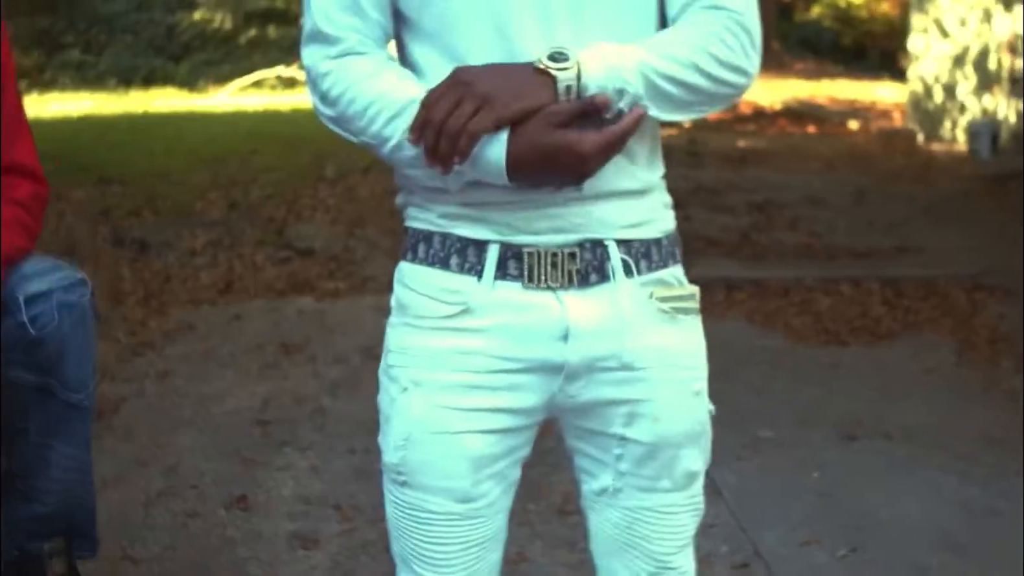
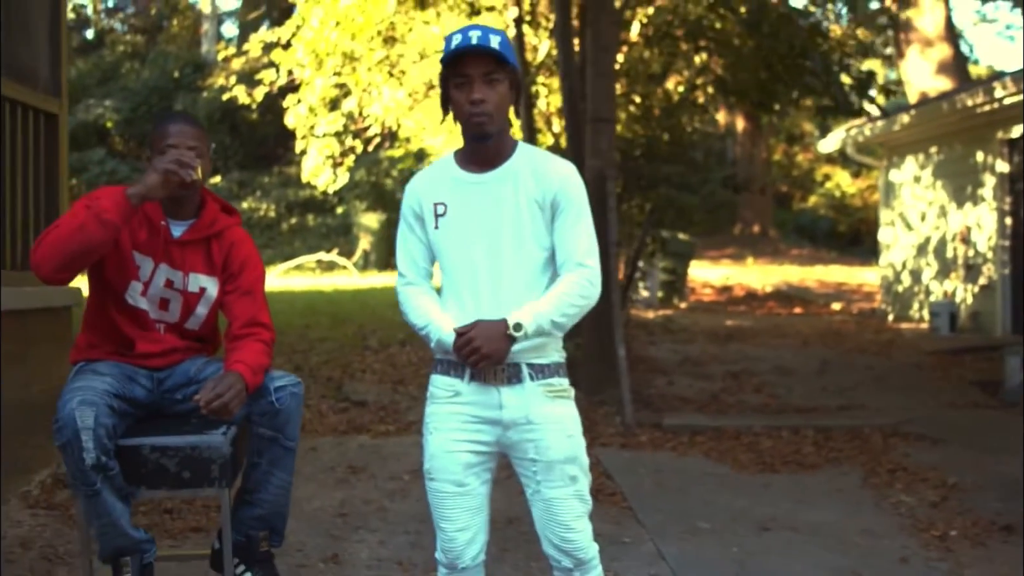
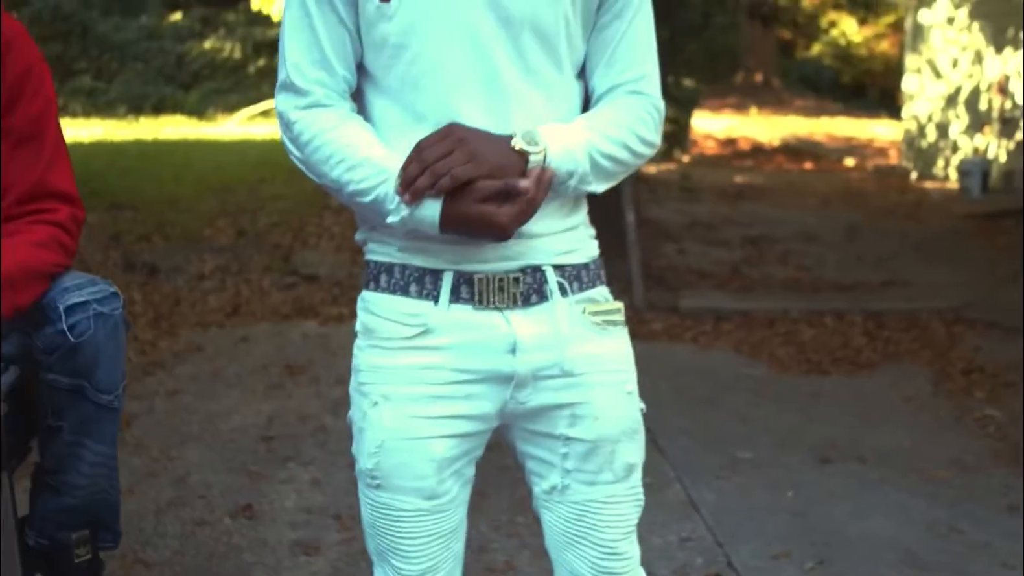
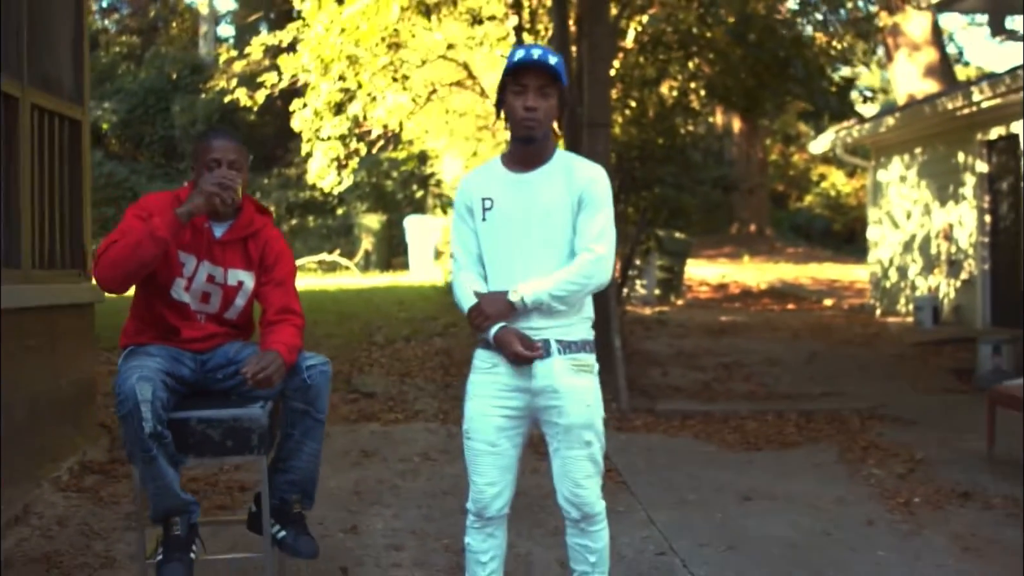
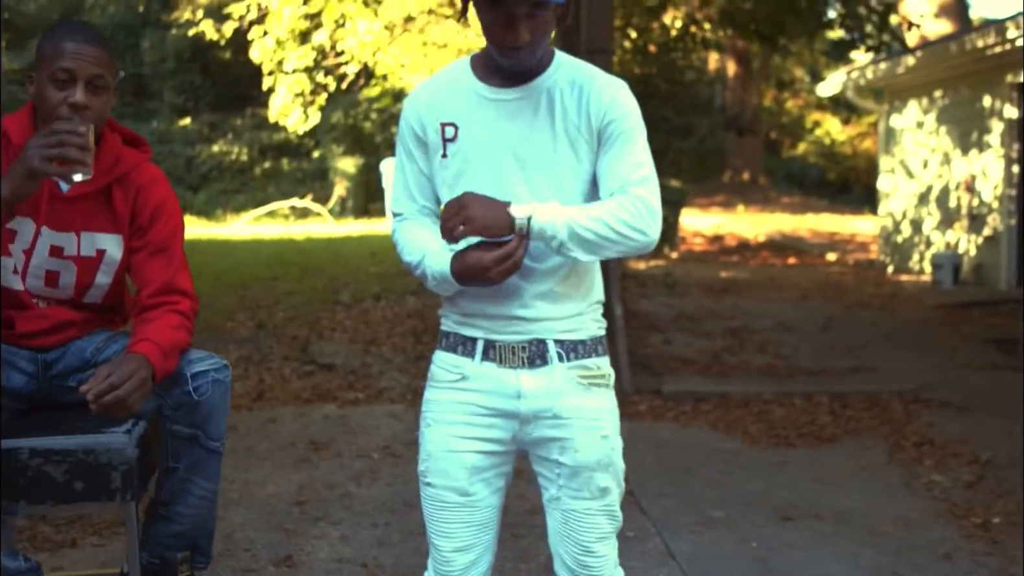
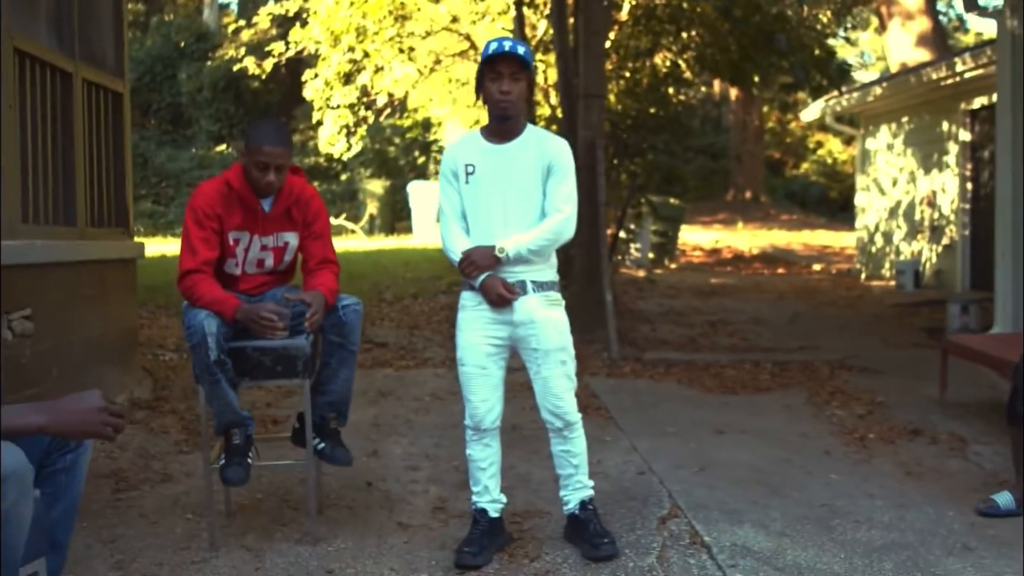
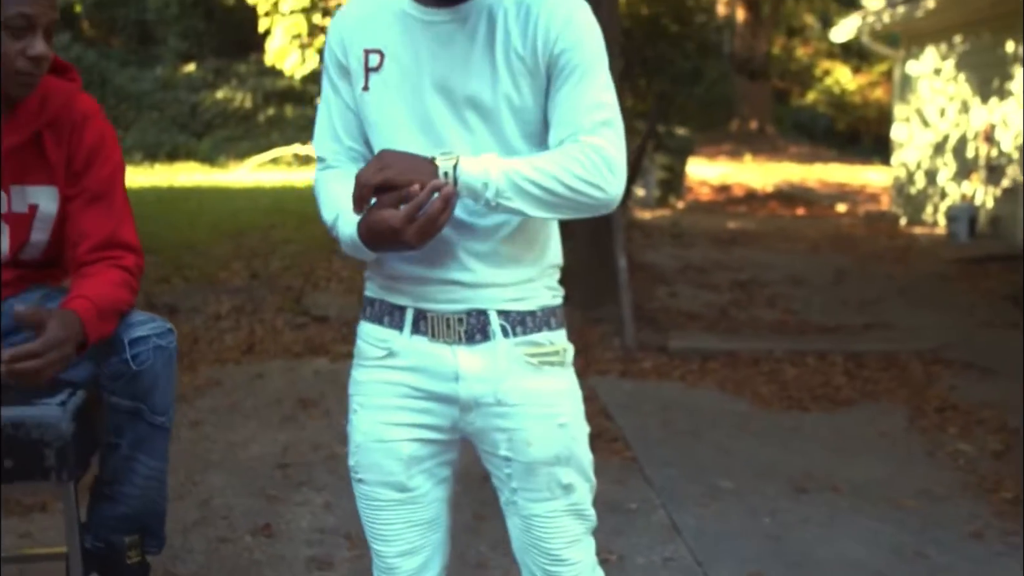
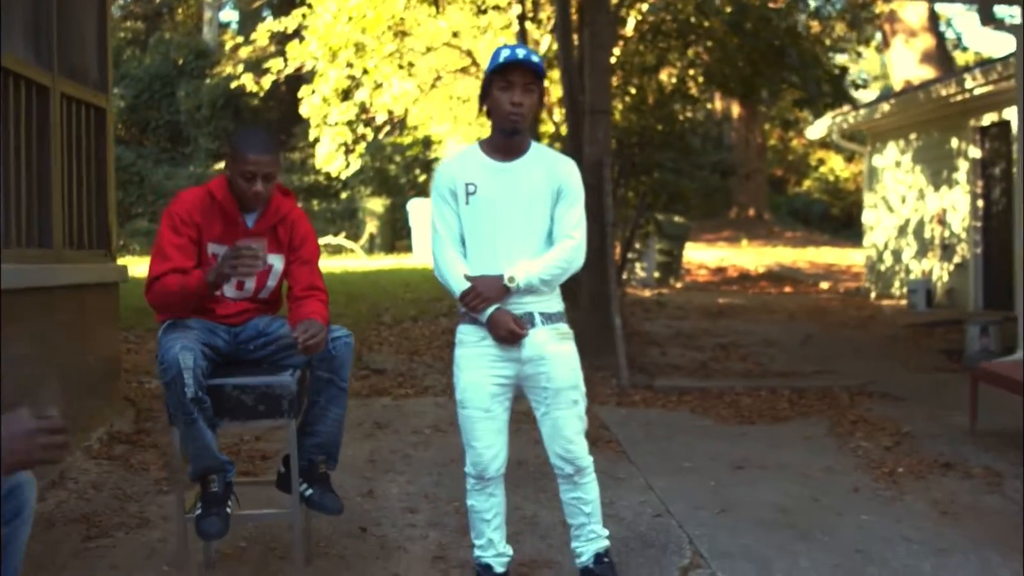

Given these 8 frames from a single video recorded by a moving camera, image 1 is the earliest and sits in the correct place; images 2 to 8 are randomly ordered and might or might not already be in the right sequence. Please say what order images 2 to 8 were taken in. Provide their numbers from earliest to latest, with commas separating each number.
3, 7, 5, 2, 4, 8, 6
